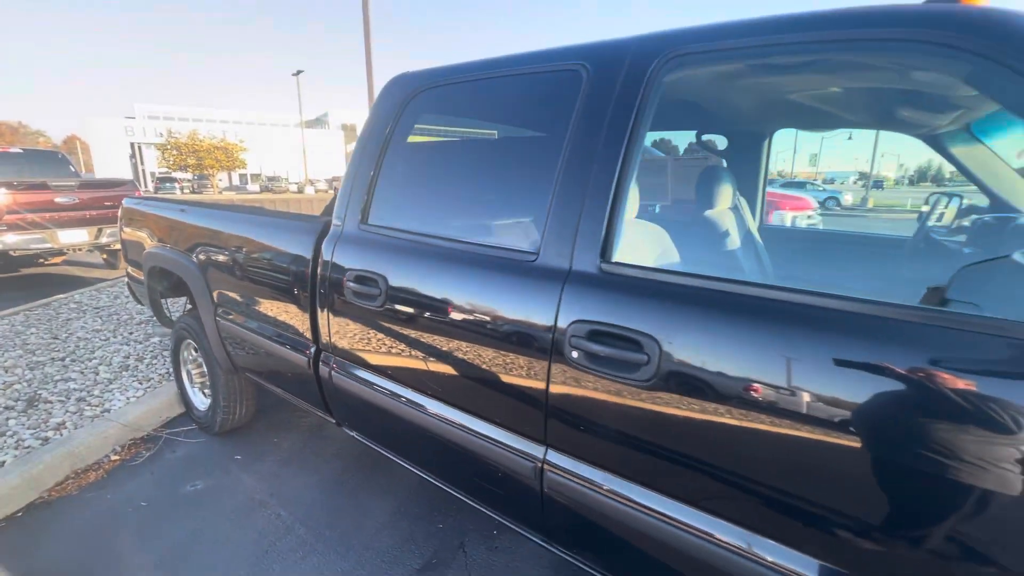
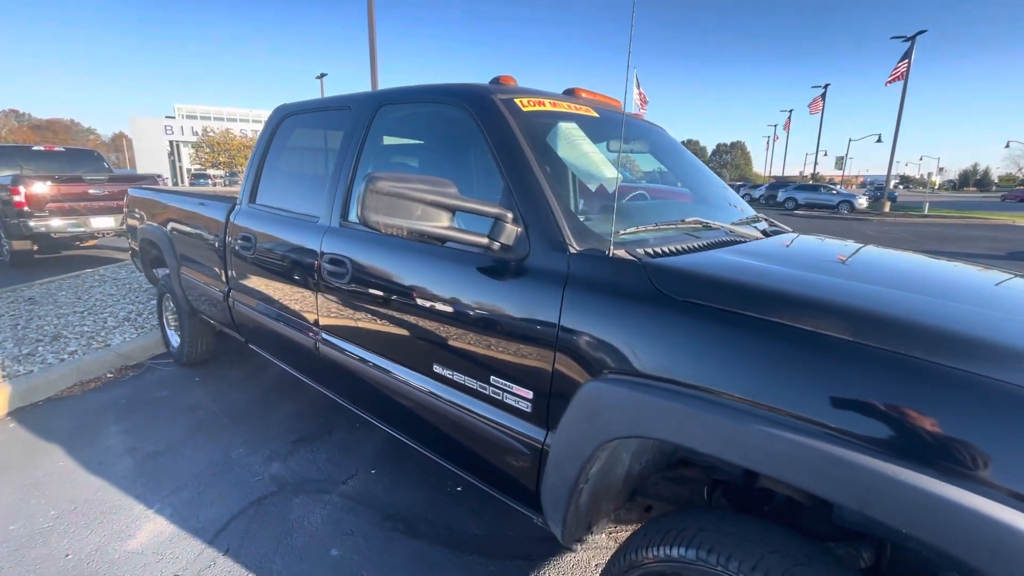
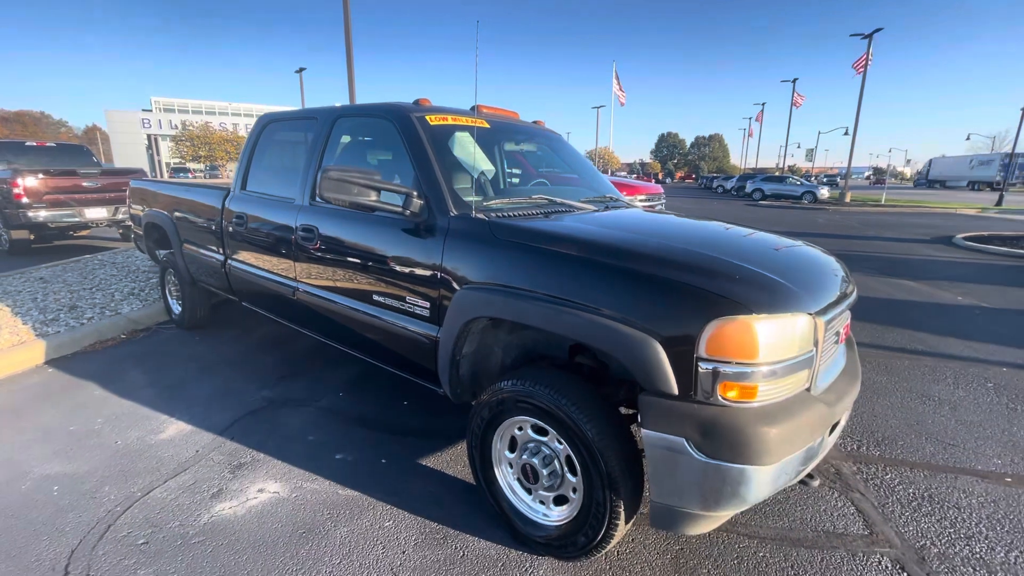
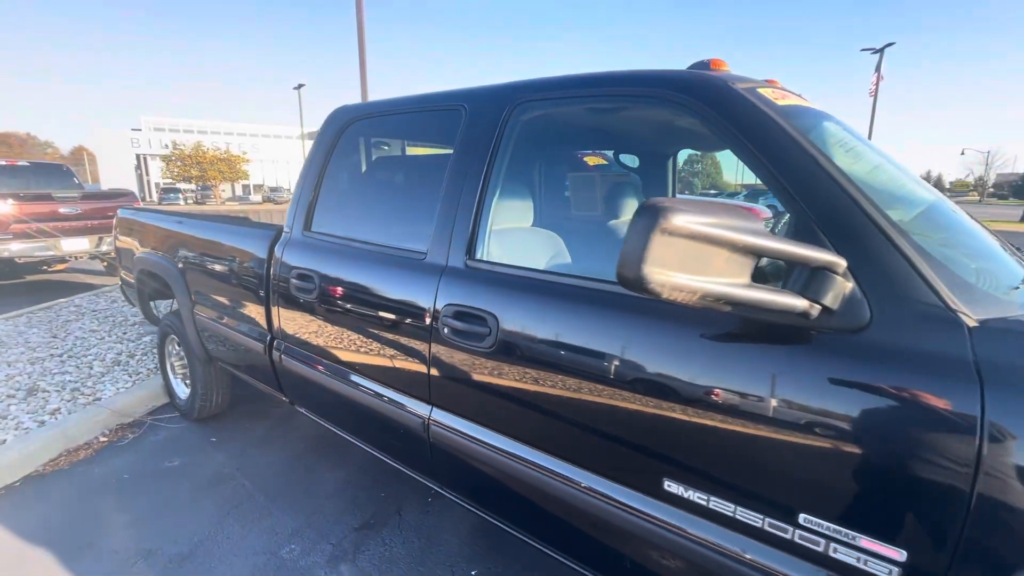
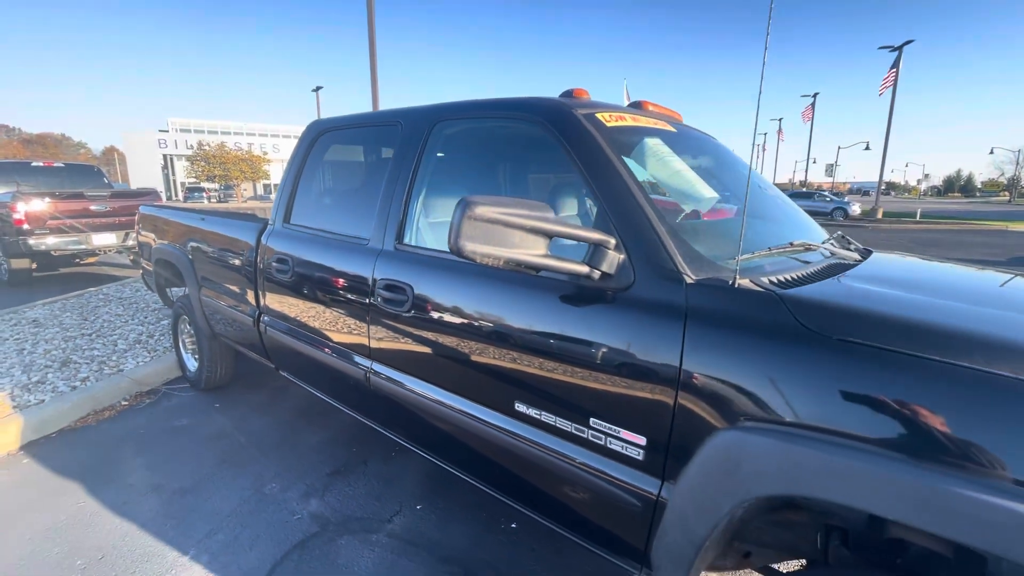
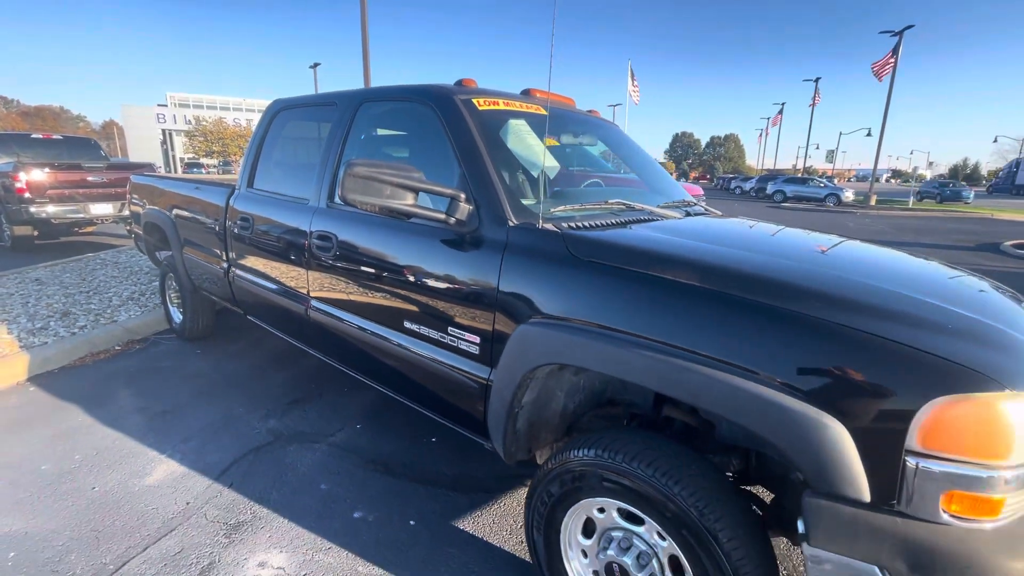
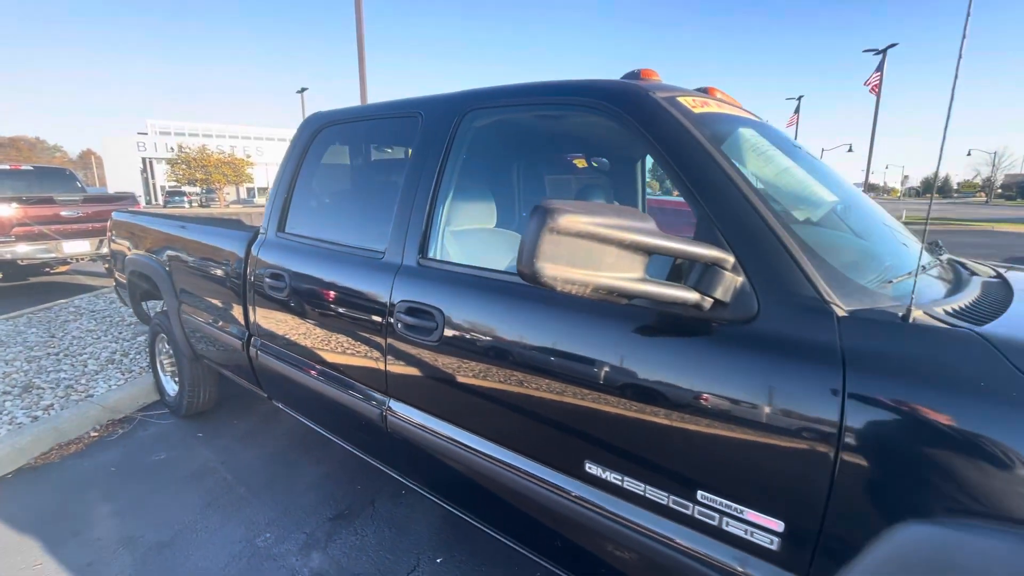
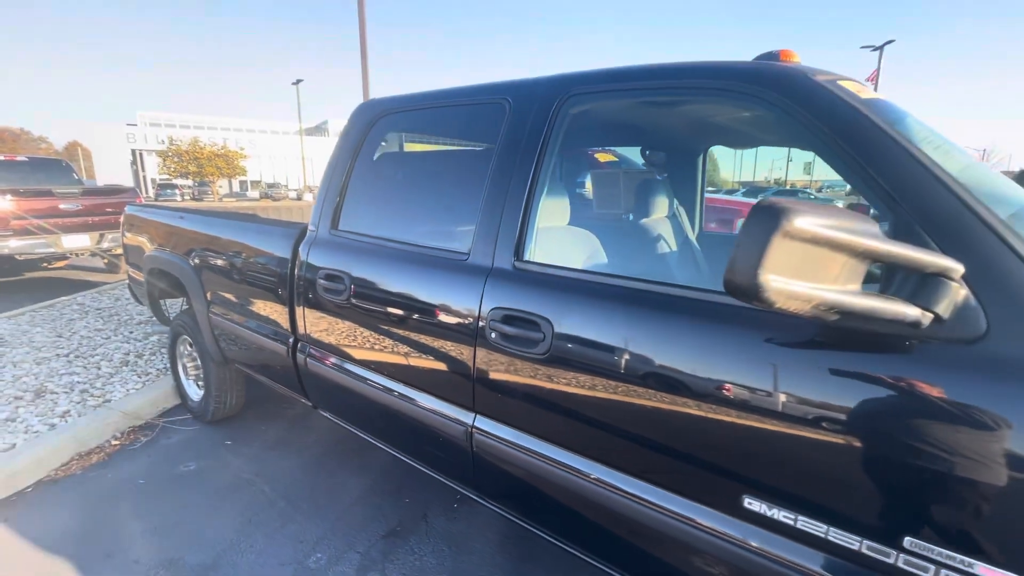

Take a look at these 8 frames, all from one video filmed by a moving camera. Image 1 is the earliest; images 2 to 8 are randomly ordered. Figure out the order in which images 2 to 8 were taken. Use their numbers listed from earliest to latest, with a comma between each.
8, 4, 7, 5, 2, 6, 3
